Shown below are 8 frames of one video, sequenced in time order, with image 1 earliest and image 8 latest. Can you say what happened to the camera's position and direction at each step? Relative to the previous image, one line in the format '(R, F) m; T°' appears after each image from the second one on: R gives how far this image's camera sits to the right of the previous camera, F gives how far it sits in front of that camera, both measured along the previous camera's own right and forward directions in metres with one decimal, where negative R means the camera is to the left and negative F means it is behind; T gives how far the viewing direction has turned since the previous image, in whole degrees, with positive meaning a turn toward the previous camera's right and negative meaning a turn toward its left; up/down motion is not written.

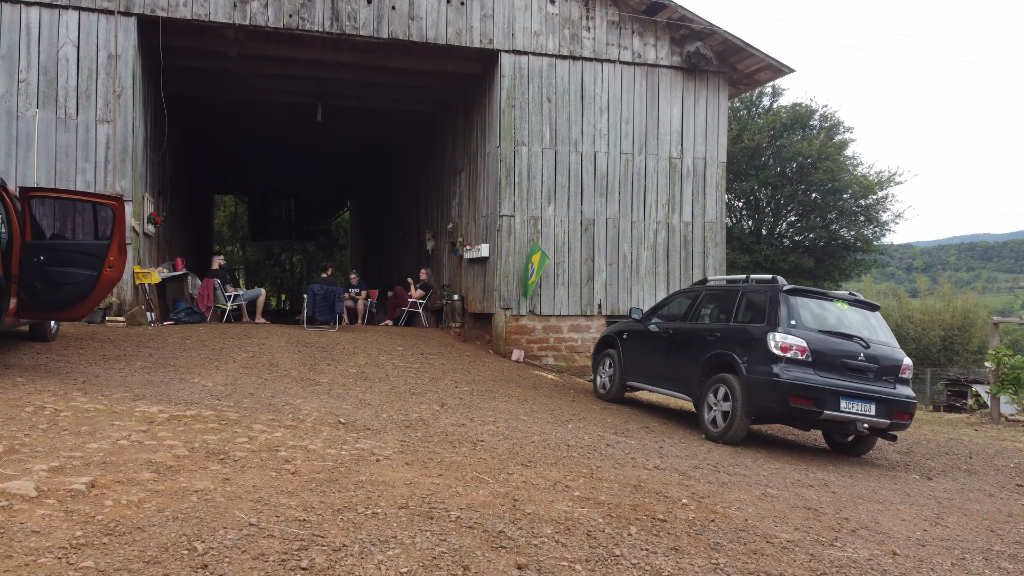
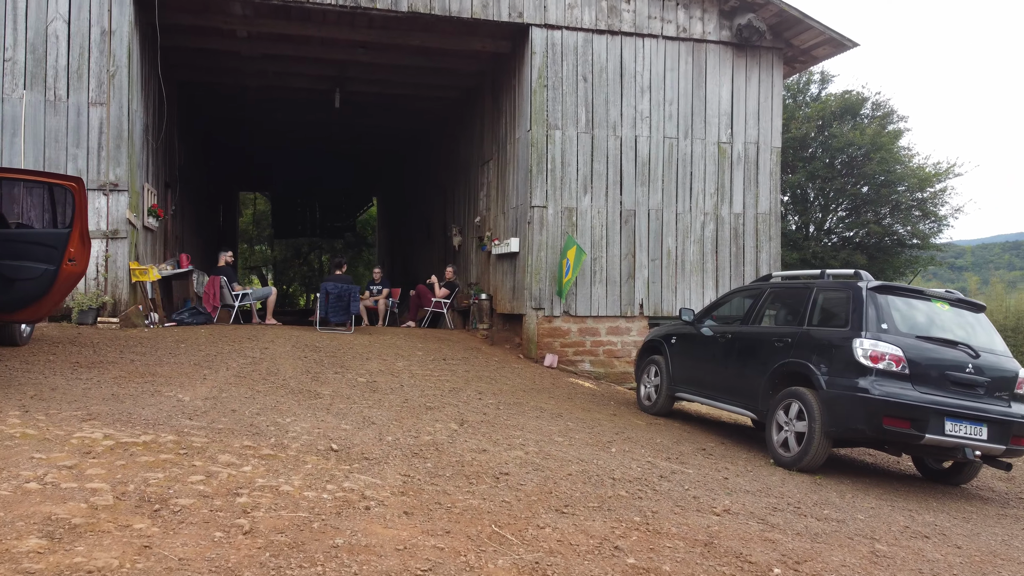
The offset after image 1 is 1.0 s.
(0.0, +0.9) m; -2°
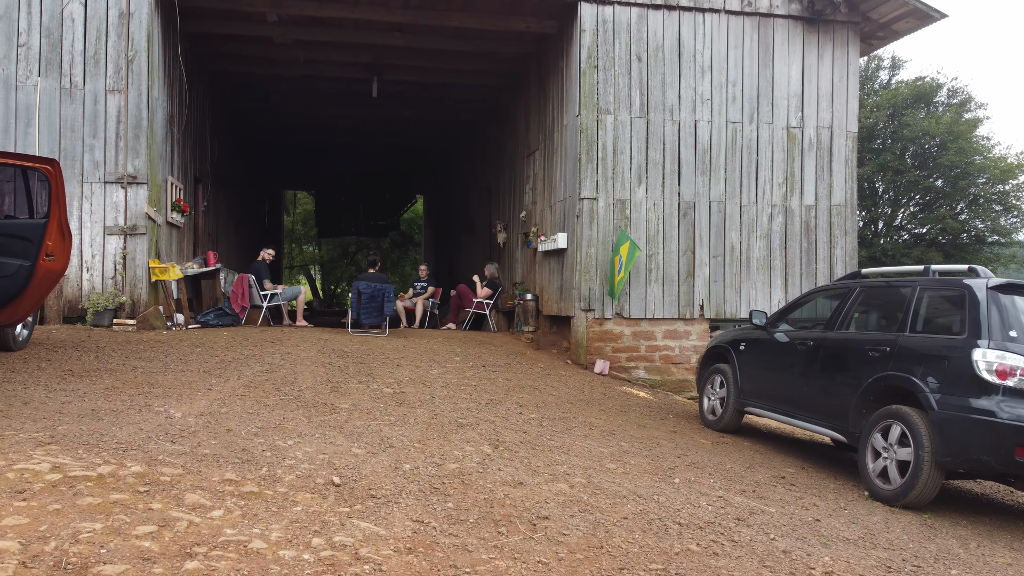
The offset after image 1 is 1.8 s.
(0.0, +0.8) m; -4°
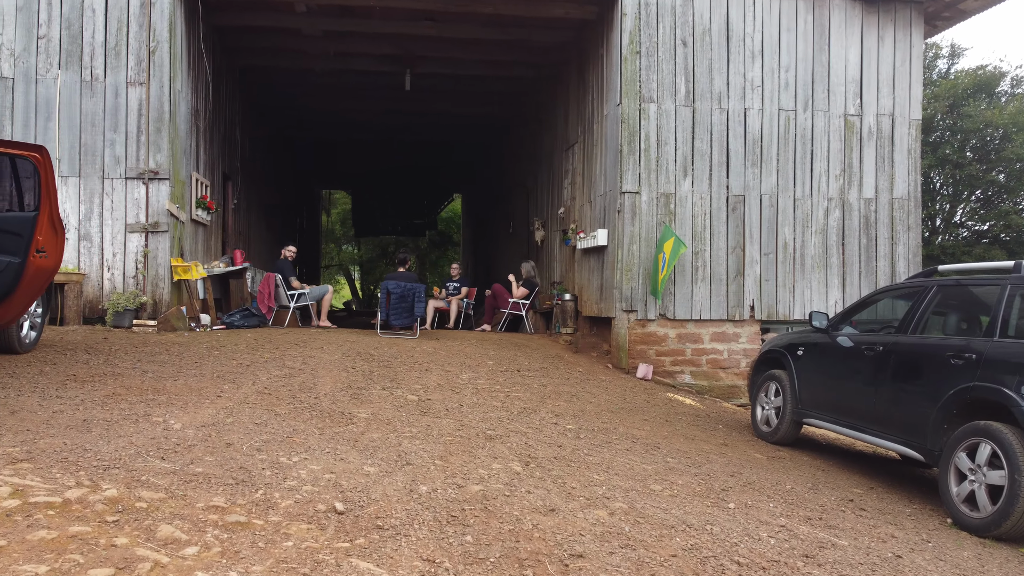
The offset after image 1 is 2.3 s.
(0.0, +0.5) m; -3°
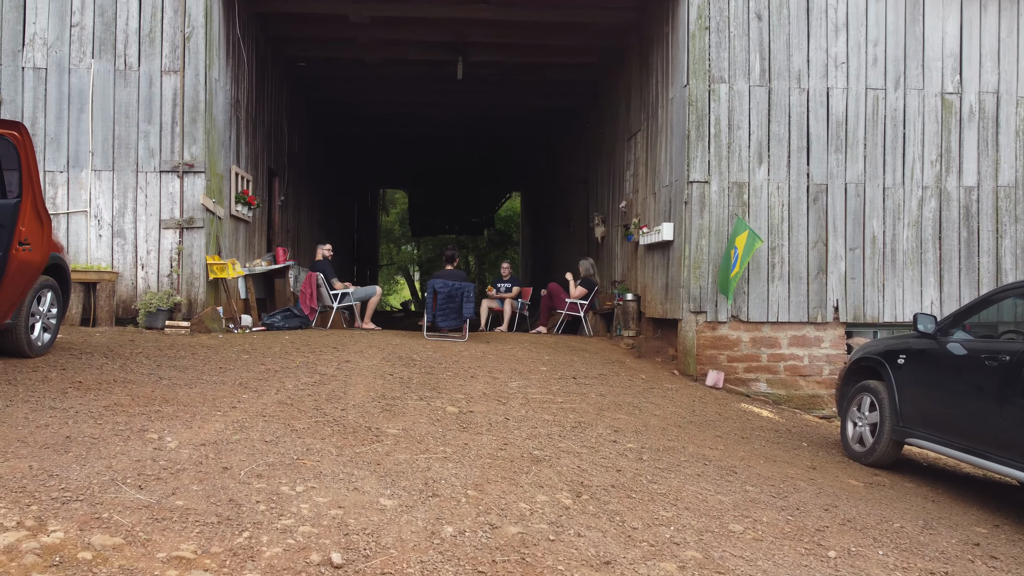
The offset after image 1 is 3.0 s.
(+0.1, +0.6) m; -4°
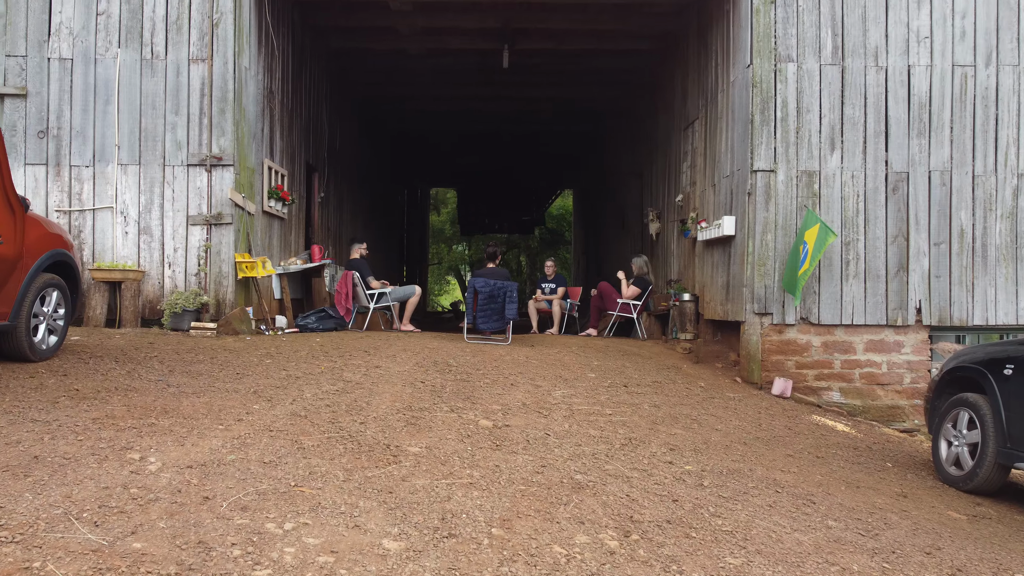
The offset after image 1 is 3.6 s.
(+0.1, +0.5) m; -4°
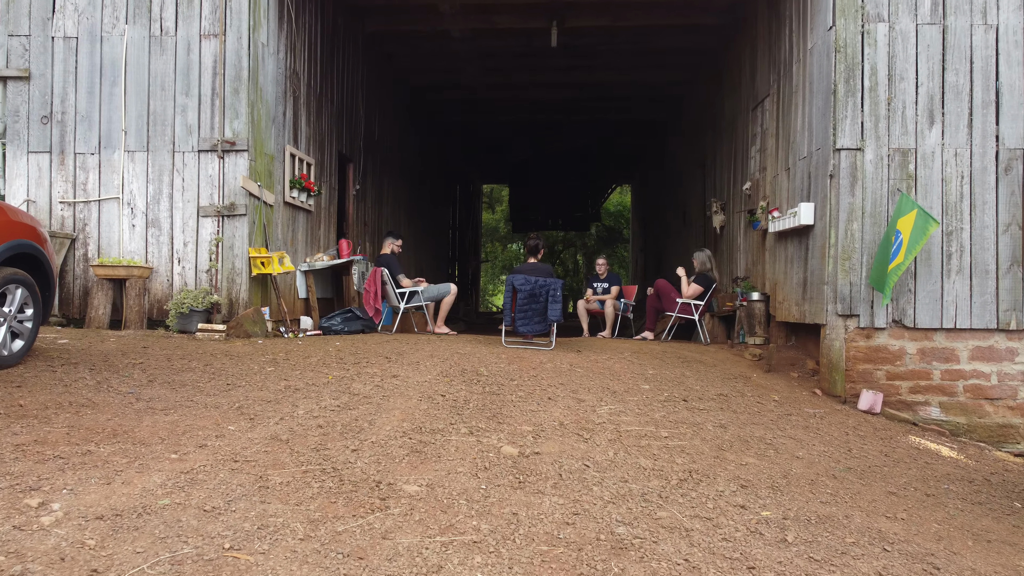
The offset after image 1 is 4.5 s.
(+0.1, +0.8) m; -4°
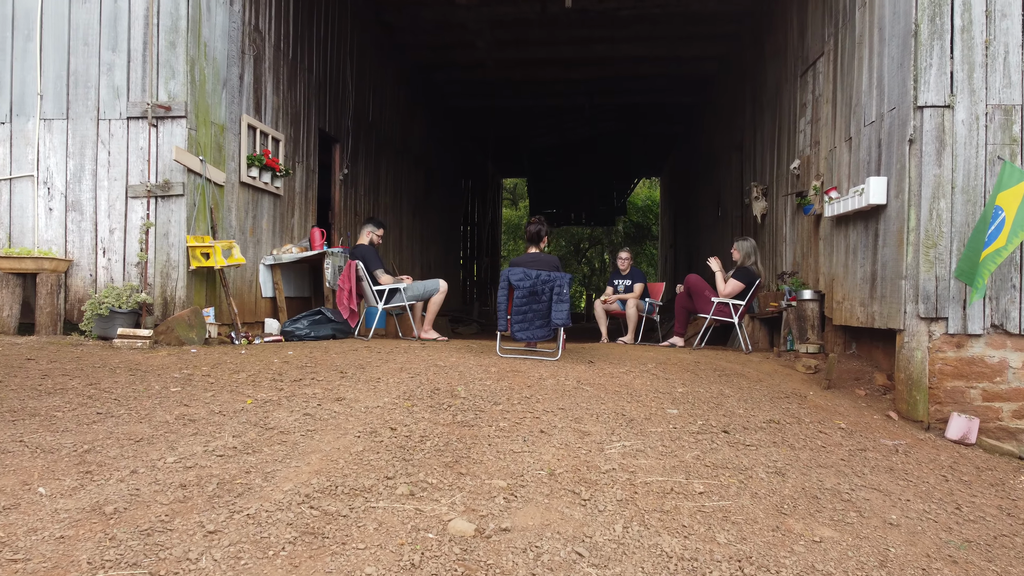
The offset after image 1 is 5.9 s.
(+0.2, +1.2) m; -2°
